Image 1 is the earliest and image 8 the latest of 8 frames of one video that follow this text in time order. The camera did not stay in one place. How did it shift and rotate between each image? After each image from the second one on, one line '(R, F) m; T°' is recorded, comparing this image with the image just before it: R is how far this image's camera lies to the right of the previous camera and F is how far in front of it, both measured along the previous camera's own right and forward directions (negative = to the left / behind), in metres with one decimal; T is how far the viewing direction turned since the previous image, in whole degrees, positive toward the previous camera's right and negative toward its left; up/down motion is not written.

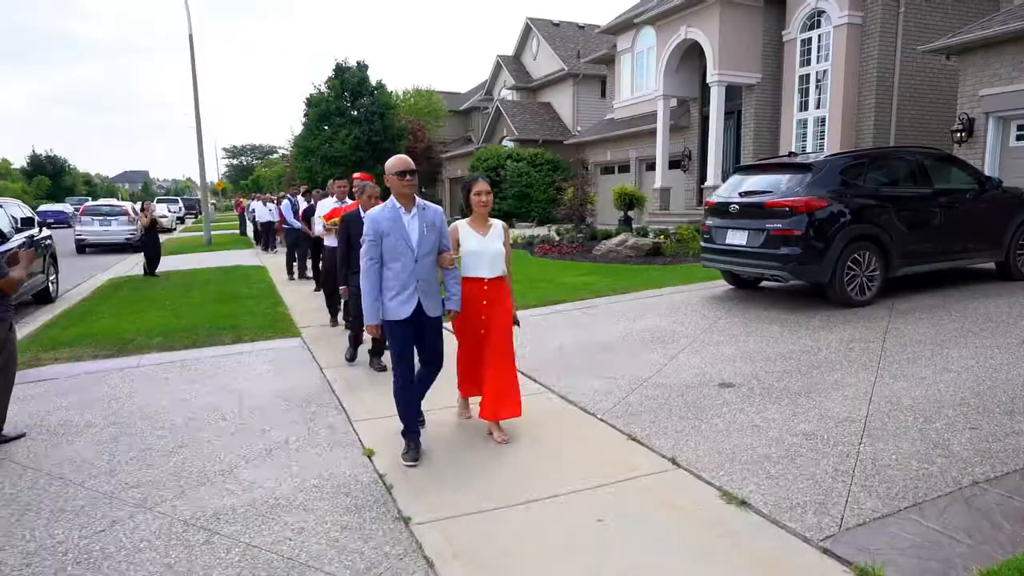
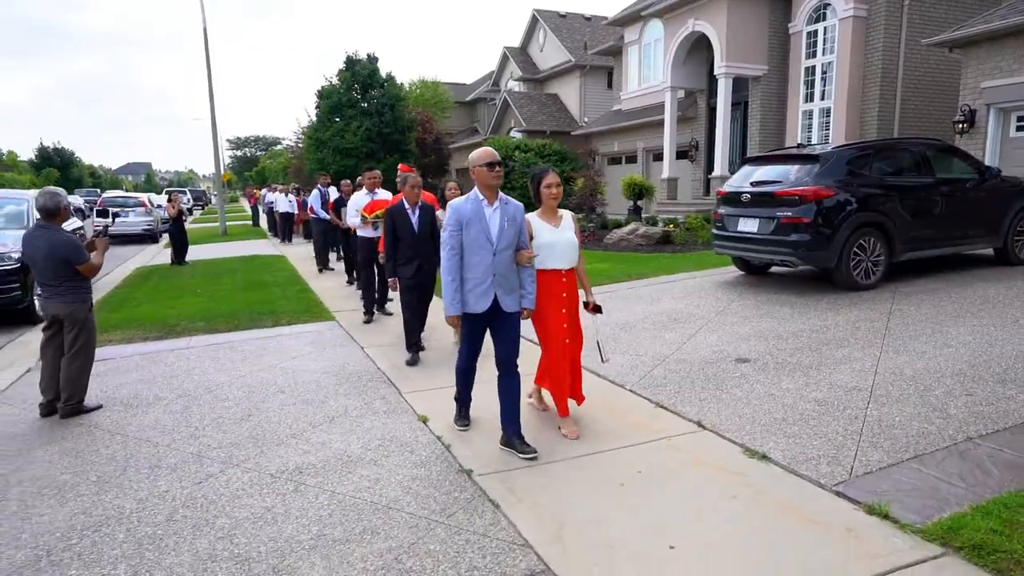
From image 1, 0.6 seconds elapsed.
(-0.3, -0.5) m; 0°
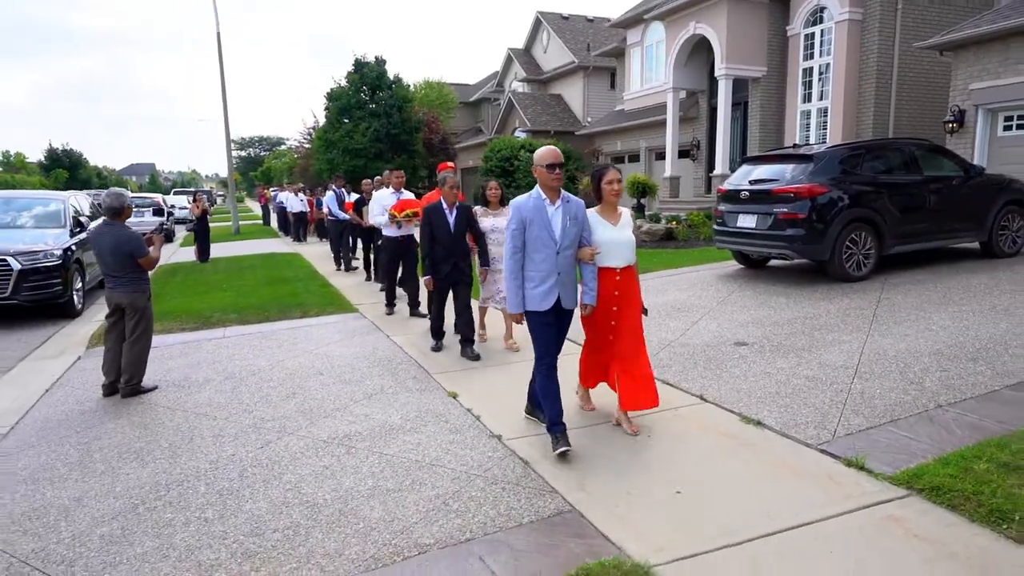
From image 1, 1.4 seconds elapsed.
(-0.1, -0.5) m; 0°
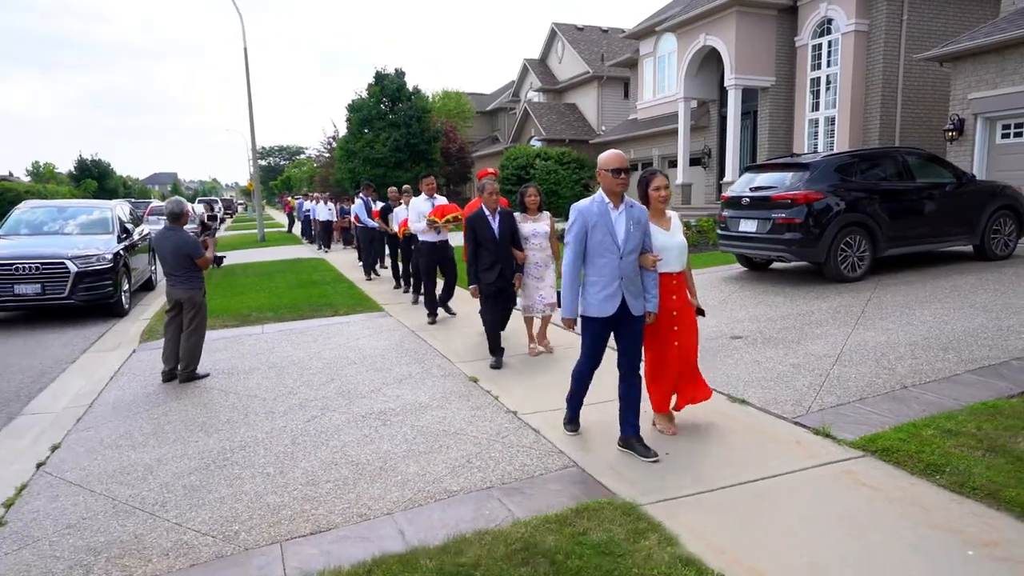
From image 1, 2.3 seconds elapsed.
(0.0, -0.7) m; -1°
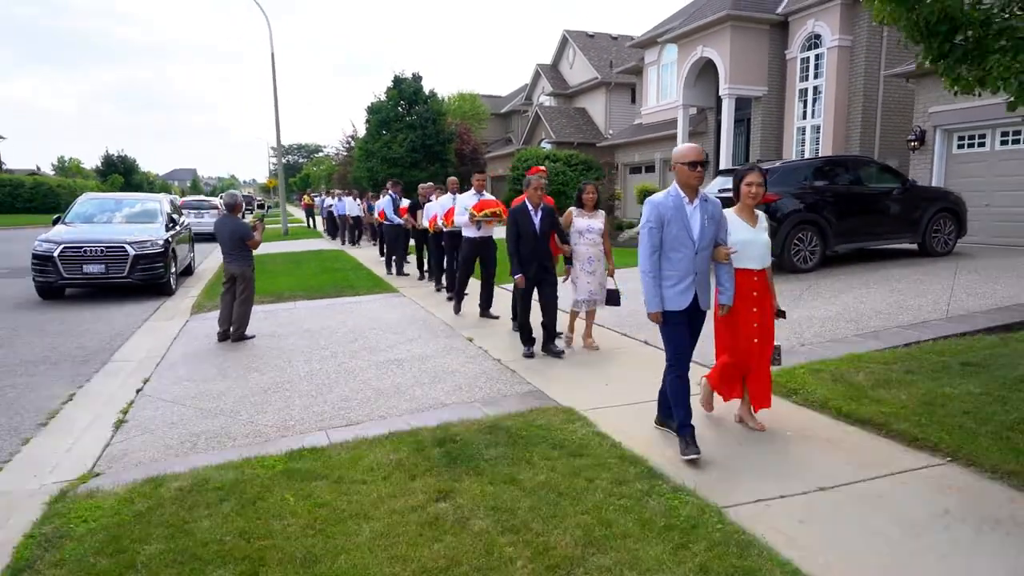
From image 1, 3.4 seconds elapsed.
(+0.3, -1.5) m; -1°
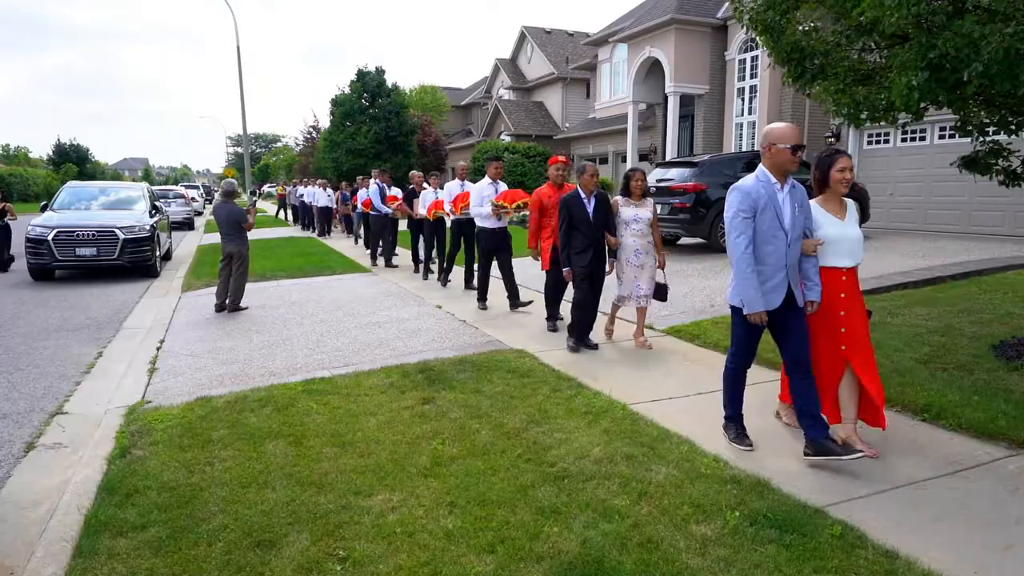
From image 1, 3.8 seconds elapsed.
(0.0, -1.3) m; +3°
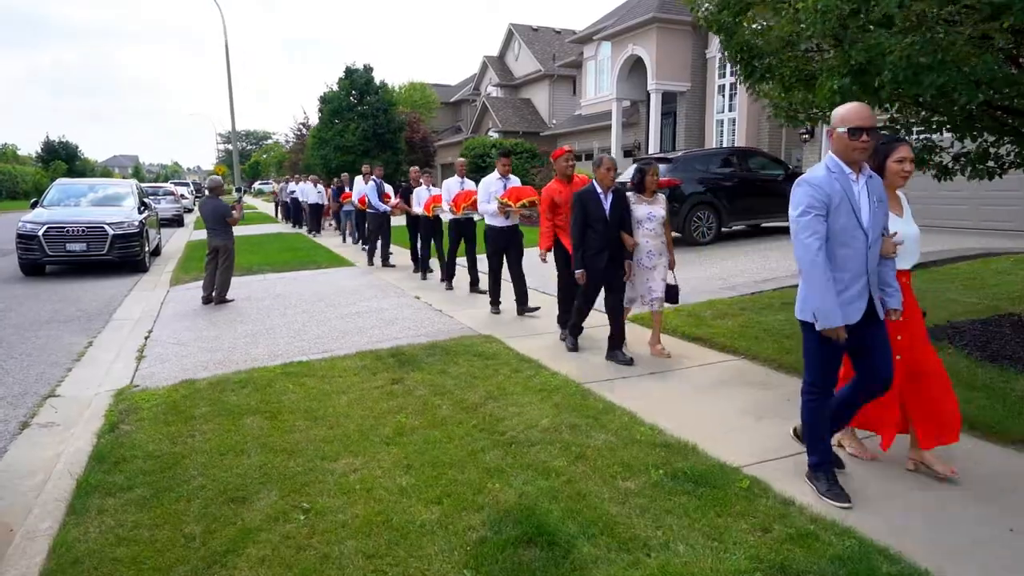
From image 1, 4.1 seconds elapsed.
(+0.2, -0.4) m; +1°
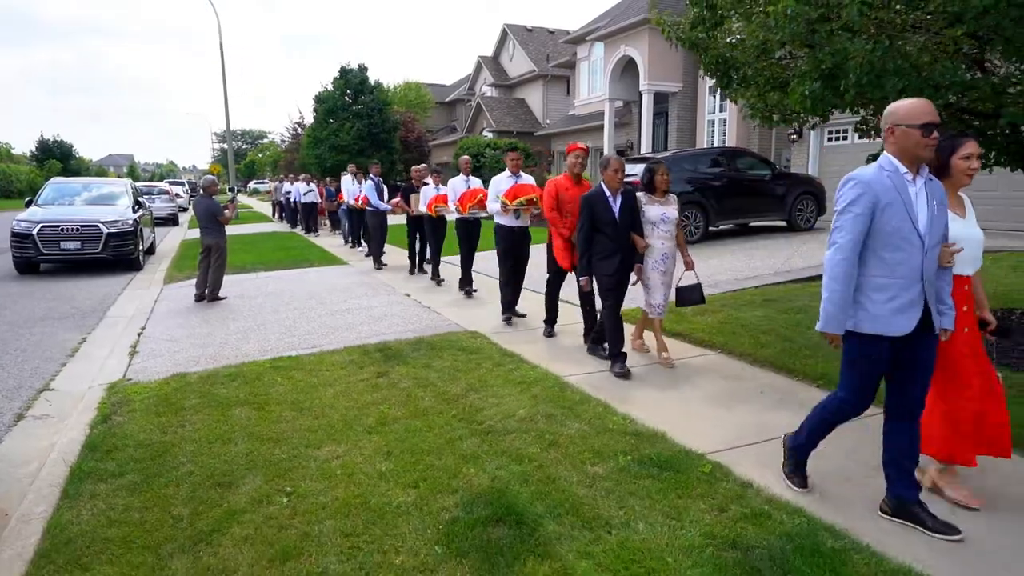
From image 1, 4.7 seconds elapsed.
(+0.1, -0.2) m; 0°
